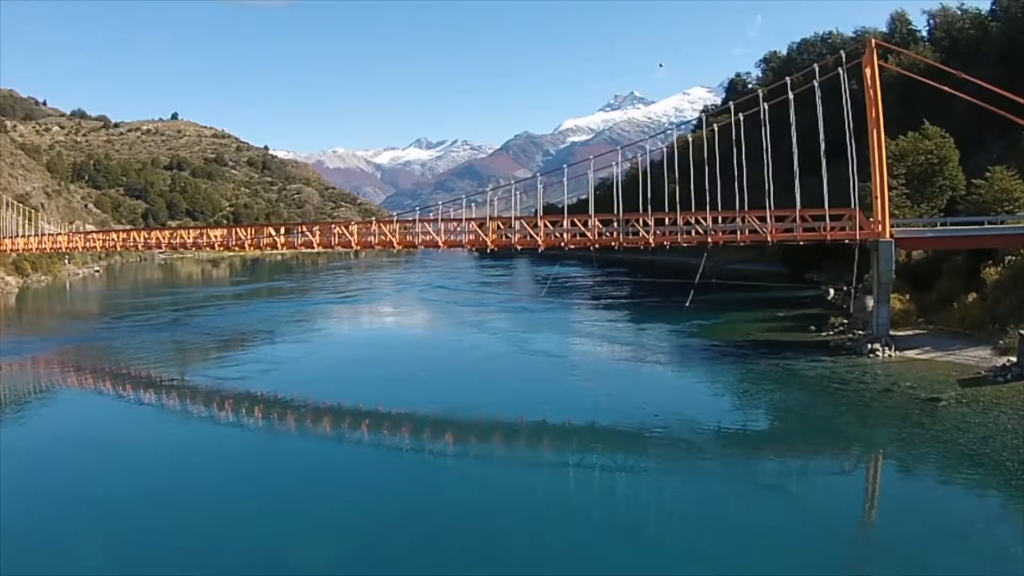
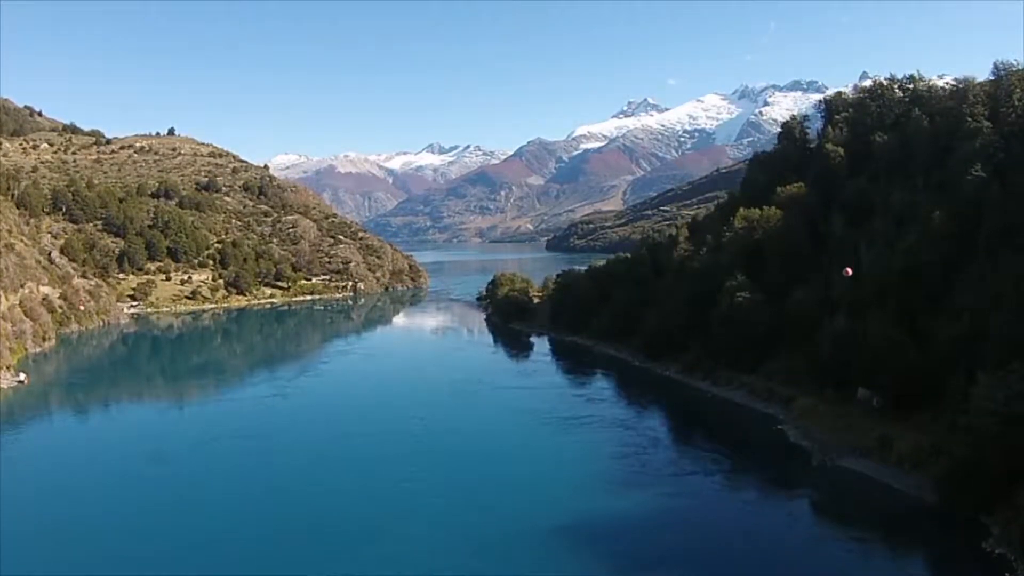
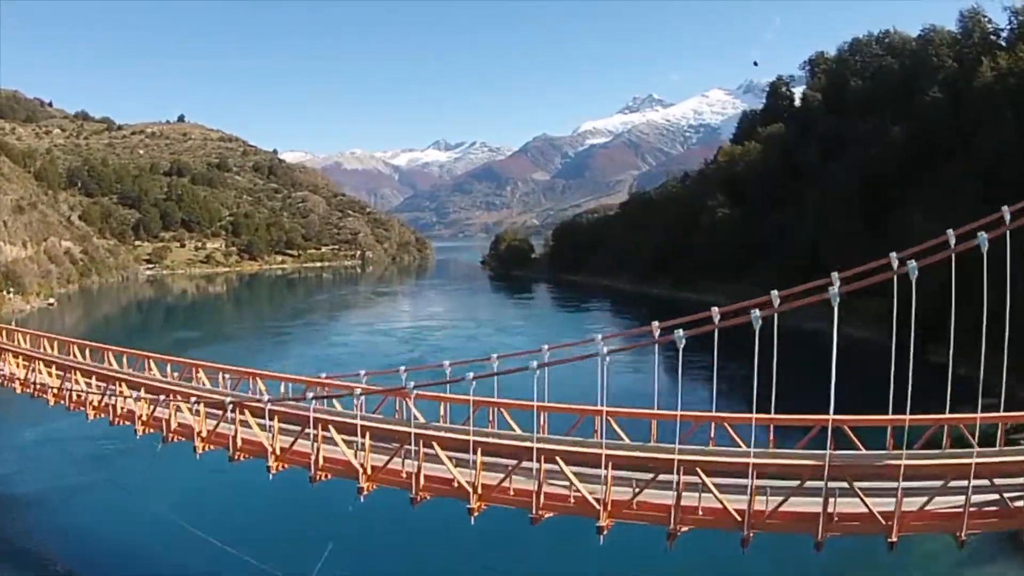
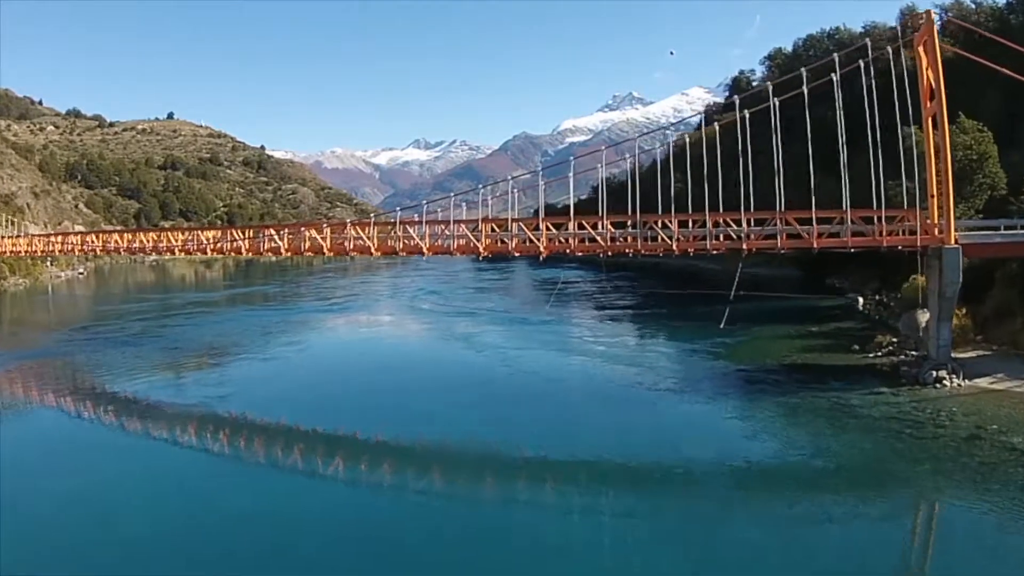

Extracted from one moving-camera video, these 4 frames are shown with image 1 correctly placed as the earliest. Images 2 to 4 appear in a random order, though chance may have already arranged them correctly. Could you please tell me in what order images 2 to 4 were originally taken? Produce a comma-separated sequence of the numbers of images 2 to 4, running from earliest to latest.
4, 3, 2
